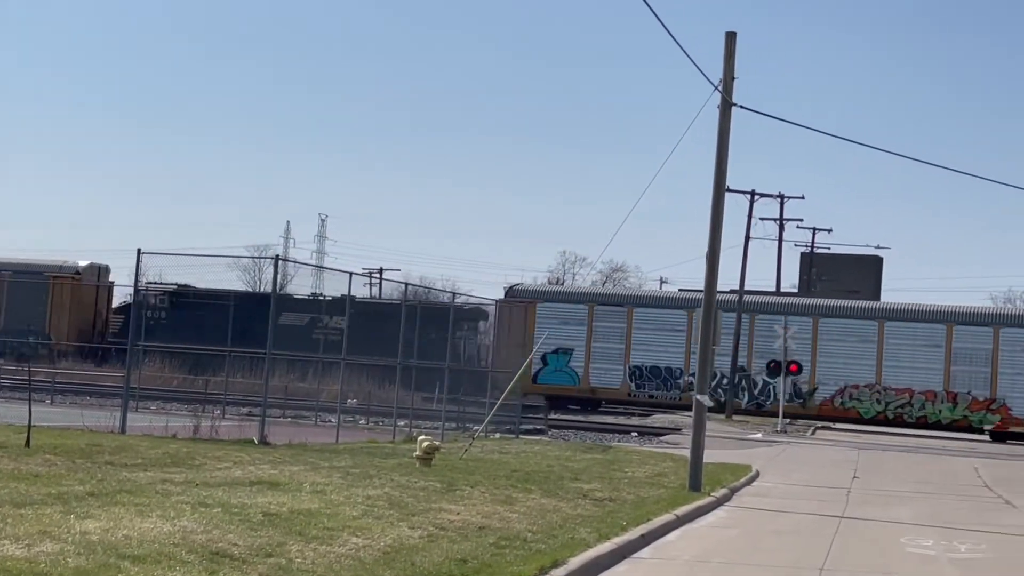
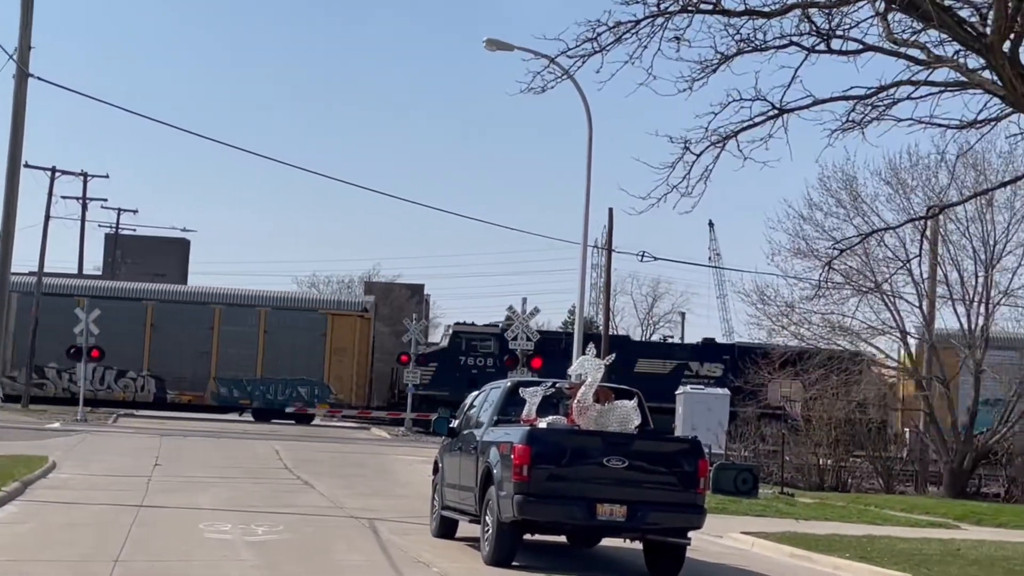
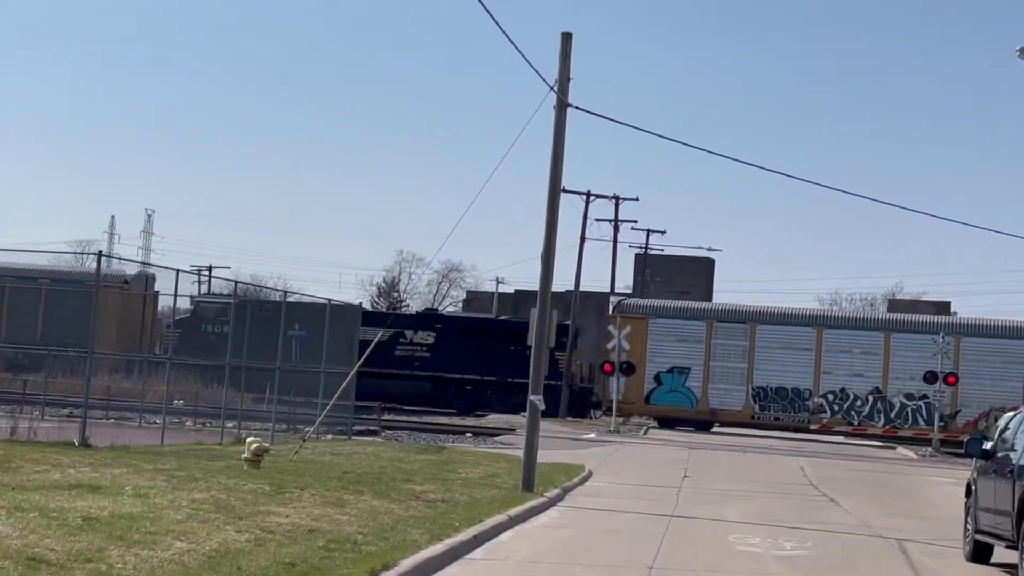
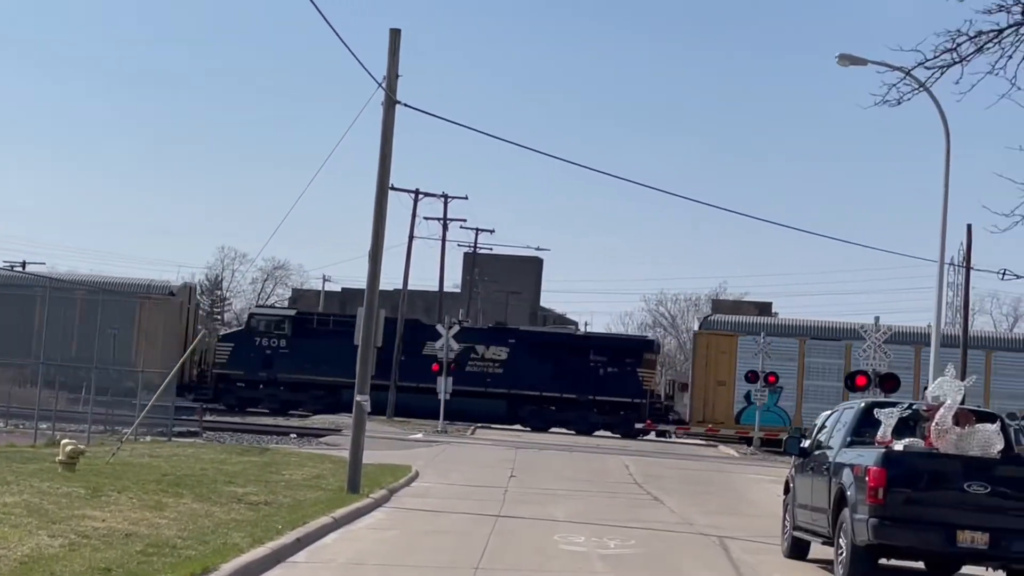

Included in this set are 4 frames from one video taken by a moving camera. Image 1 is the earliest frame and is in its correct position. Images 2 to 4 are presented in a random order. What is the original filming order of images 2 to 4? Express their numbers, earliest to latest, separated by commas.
3, 4, 2
